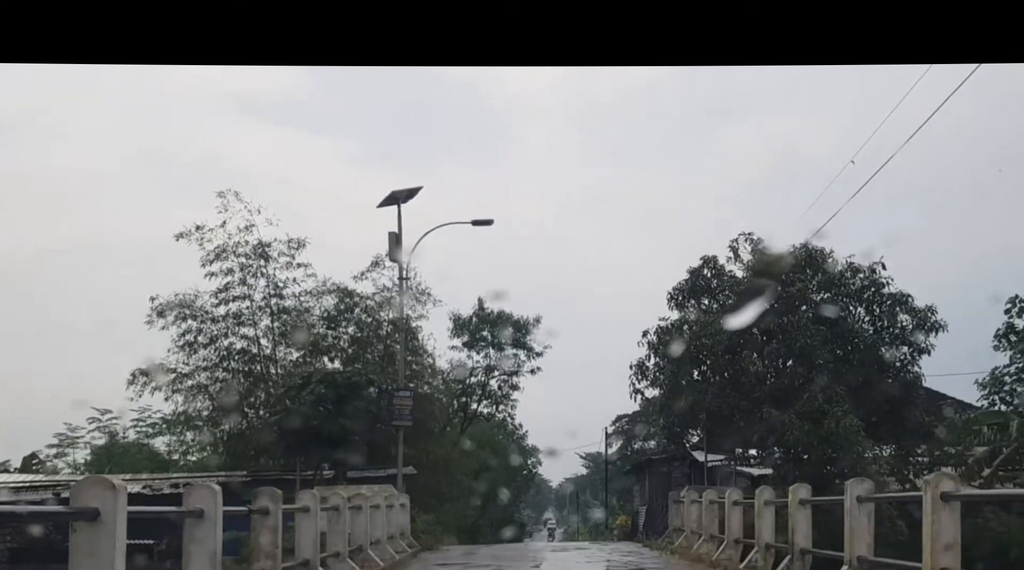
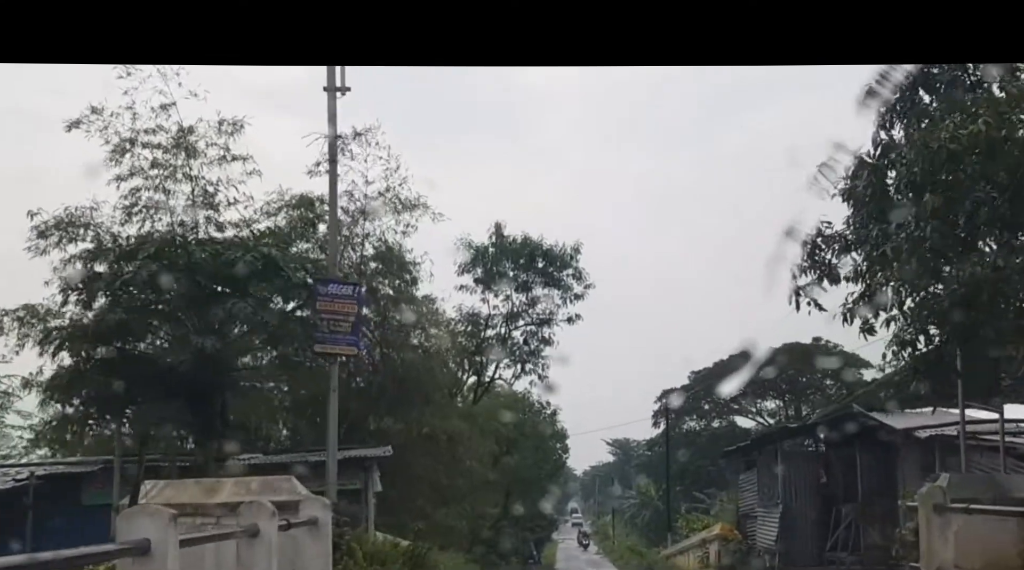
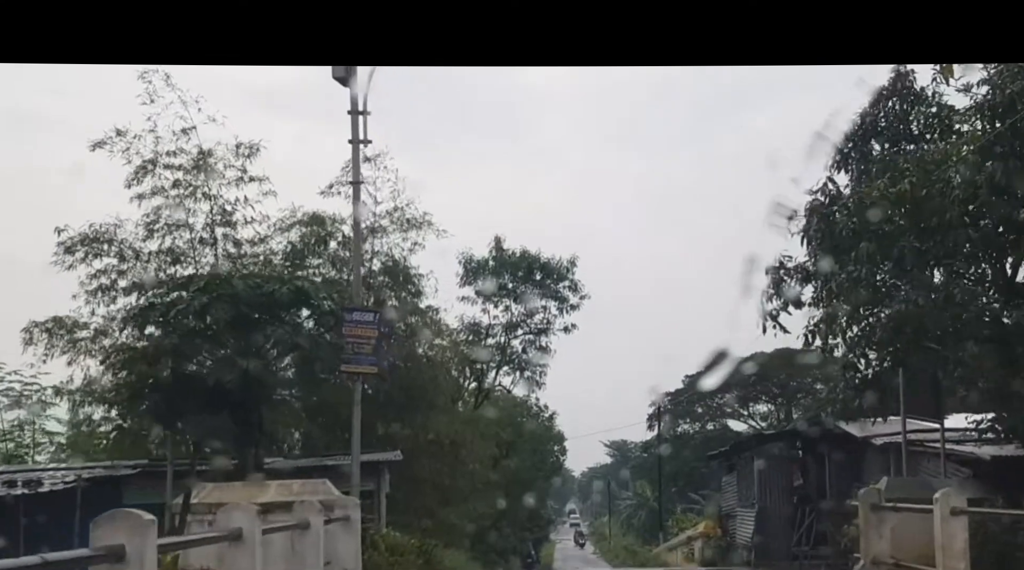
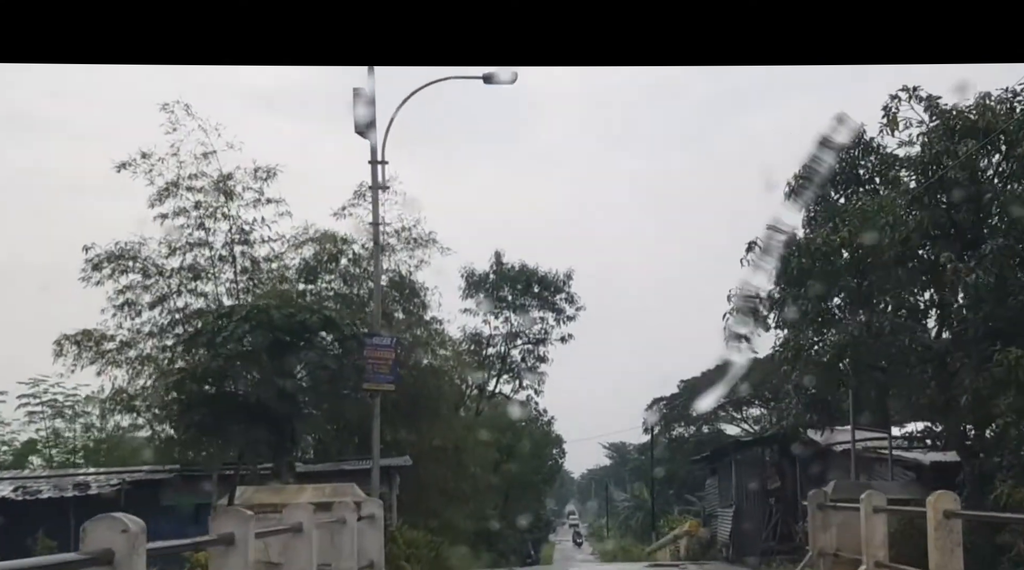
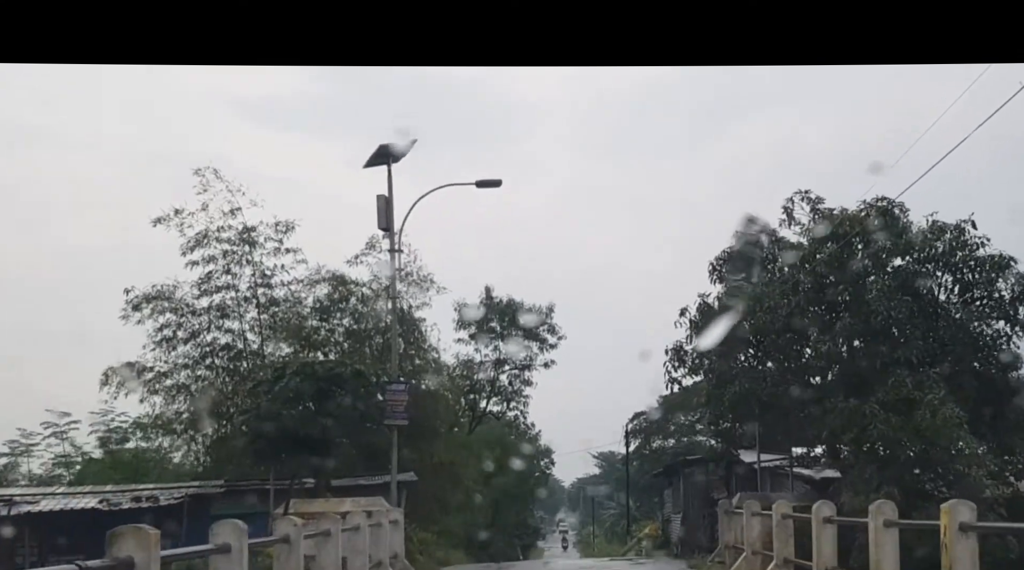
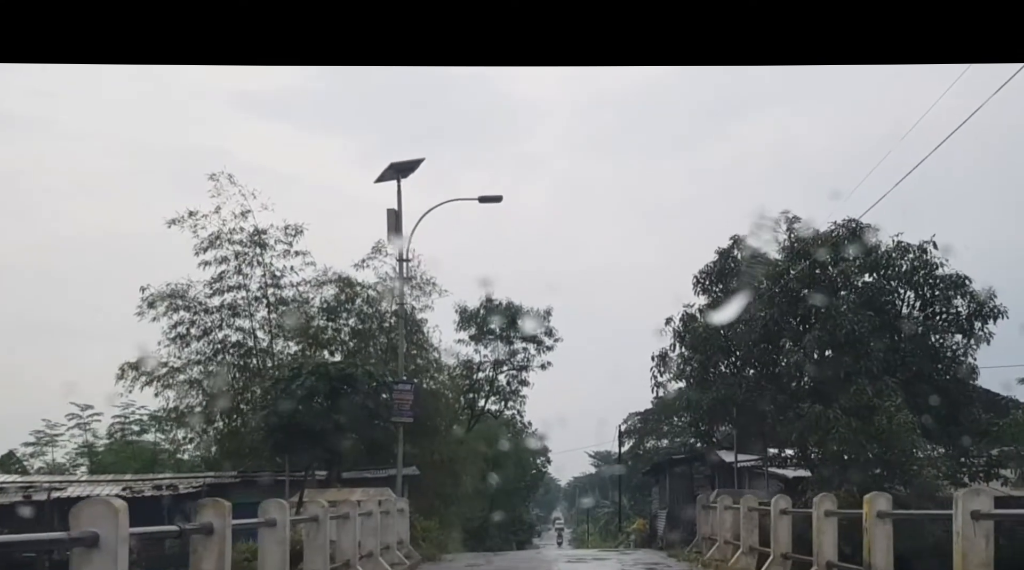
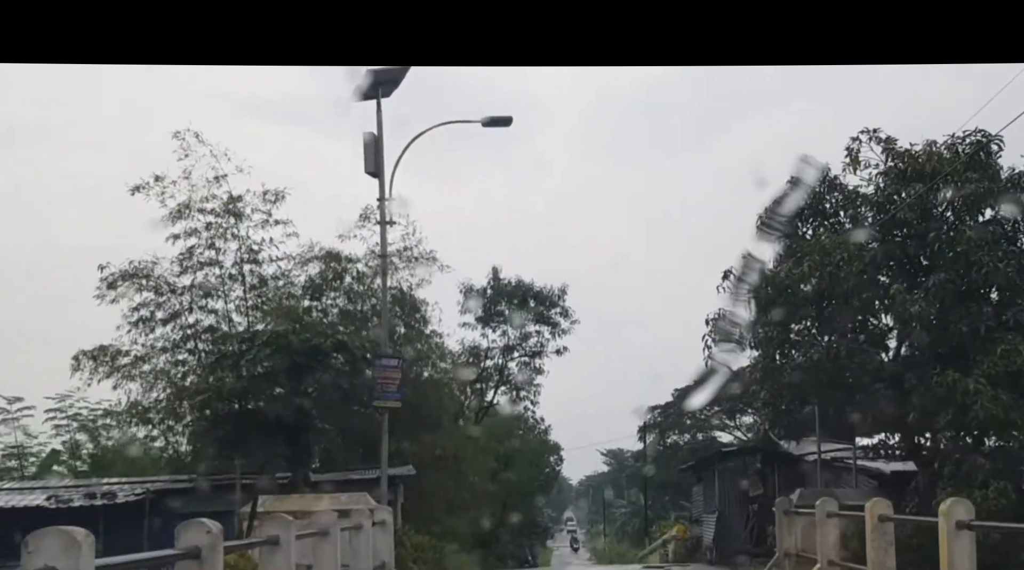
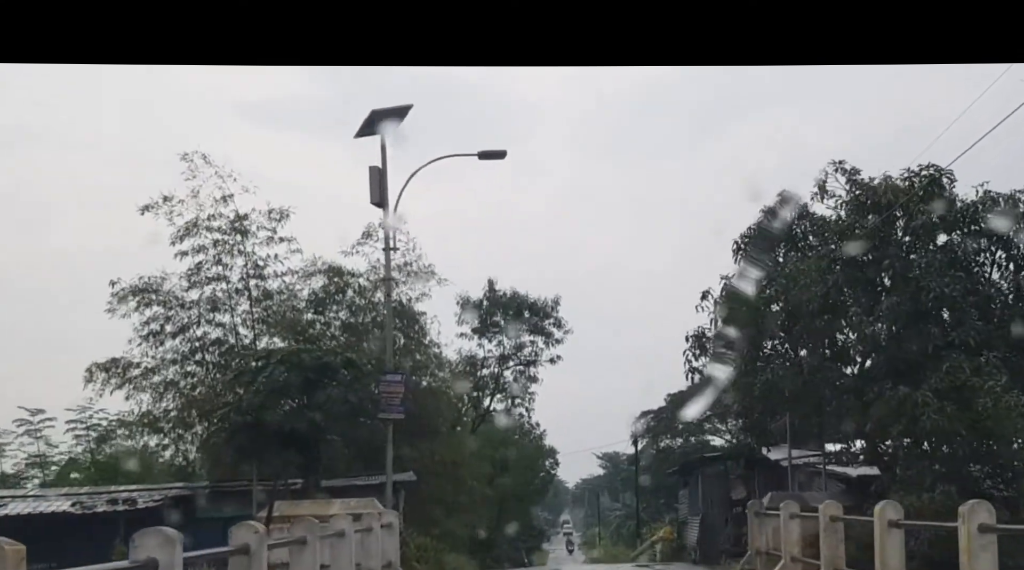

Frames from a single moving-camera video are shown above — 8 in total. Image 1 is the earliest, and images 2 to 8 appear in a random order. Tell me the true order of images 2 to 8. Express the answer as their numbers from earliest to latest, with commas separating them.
6, 5, 8, 7, 4, 3, 2
